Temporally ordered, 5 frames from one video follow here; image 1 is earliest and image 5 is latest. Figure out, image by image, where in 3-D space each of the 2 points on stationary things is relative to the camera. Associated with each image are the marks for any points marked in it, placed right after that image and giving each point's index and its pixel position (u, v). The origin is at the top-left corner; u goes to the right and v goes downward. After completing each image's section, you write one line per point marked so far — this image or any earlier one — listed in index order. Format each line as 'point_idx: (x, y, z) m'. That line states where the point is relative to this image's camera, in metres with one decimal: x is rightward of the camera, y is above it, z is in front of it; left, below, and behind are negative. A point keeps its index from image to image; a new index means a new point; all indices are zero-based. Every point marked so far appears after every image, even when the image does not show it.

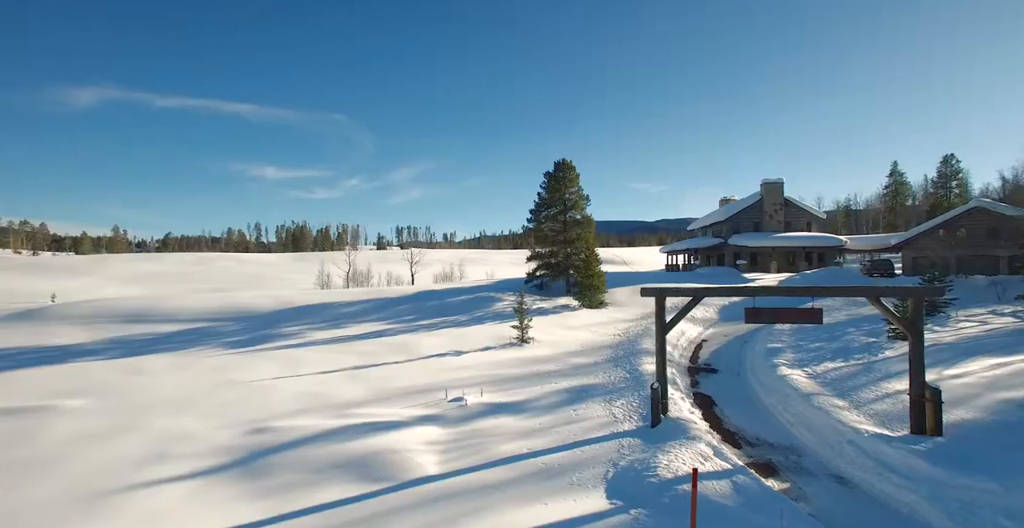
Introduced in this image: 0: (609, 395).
0: (+2.4, -3.2, +14.5) m
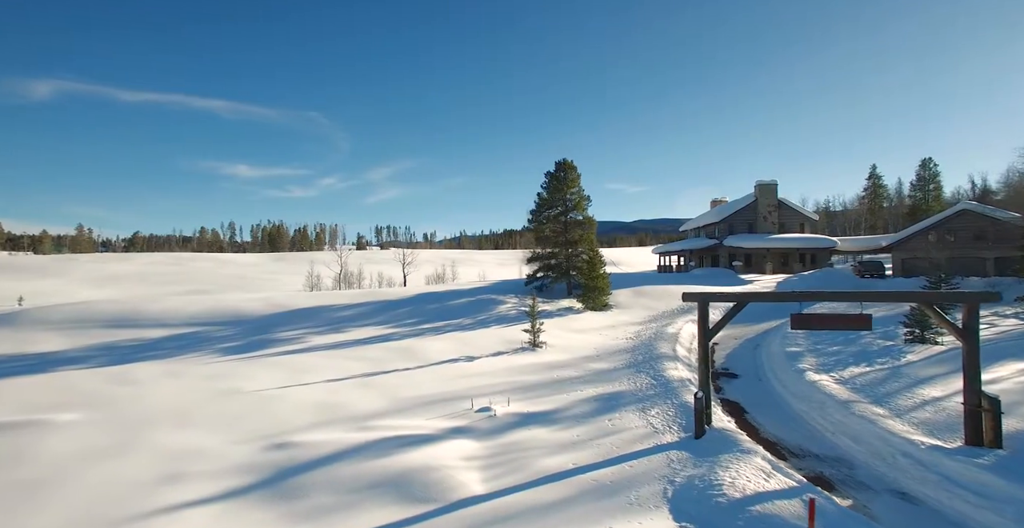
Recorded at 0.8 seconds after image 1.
0: (+3.1, -3.3, +14.0) m
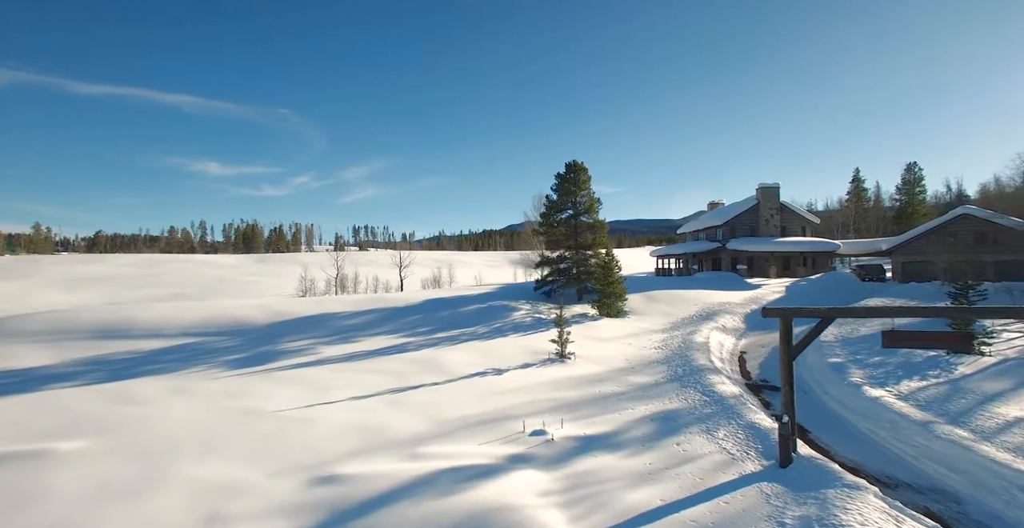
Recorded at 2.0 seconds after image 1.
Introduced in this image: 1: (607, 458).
0: (+4.3, -3.6, +13.1) m
1: (+1.9, -3.8, +11.6) m
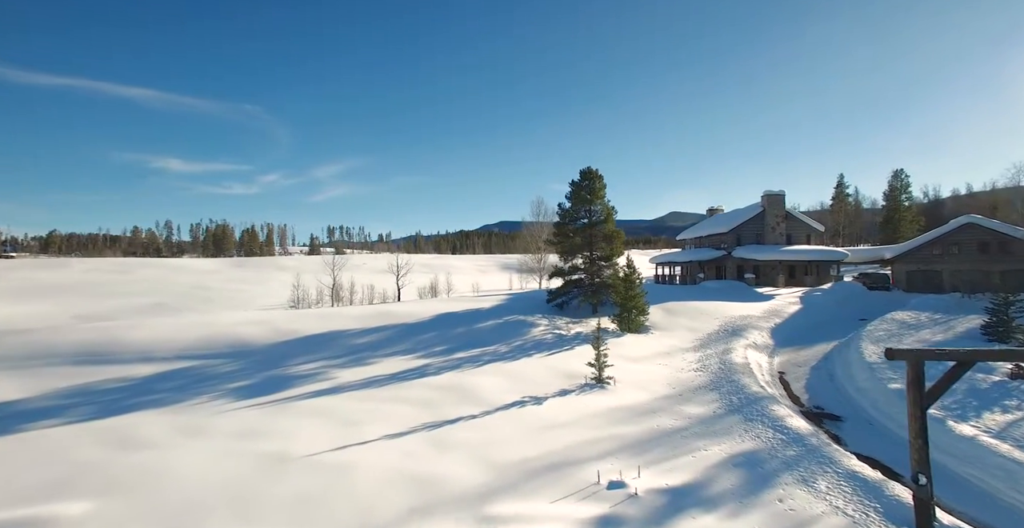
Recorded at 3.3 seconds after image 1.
0: (+5.7, -4.1, +11.7) m
1: (+3.4, -4.4, +10.2) m
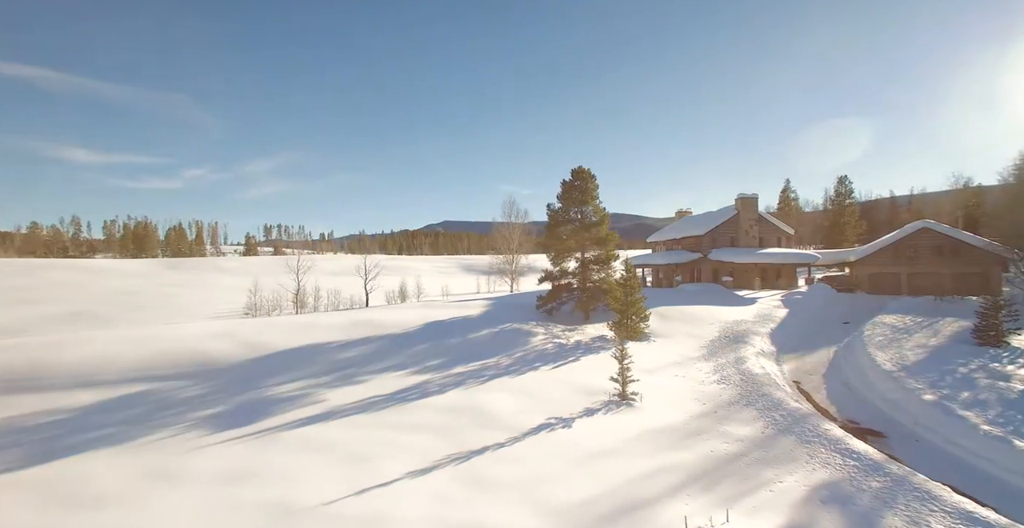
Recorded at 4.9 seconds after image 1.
0: (+6.9, -4.3, +10.6) m
1: (+4.7, -4.6, +8.7) m
